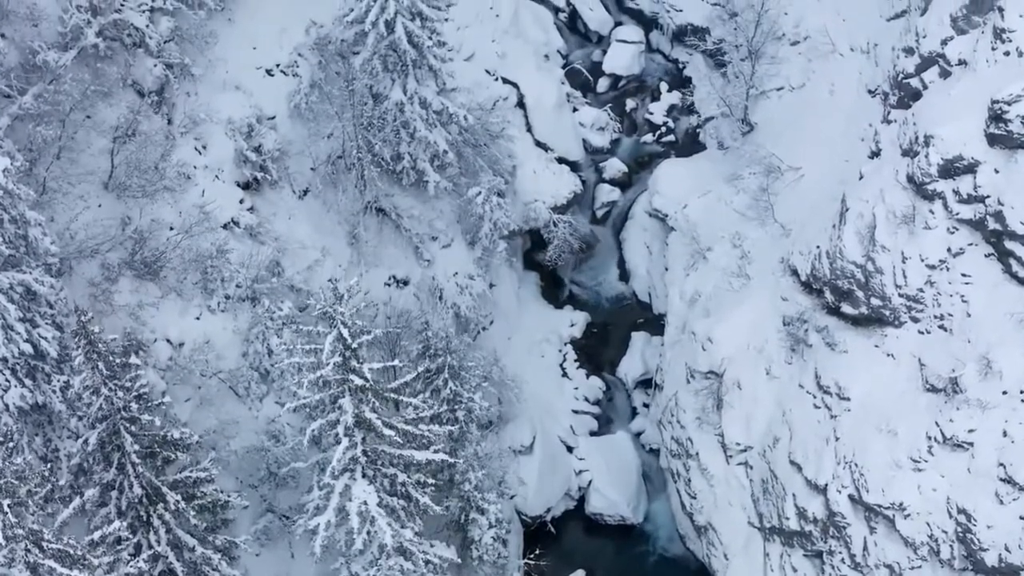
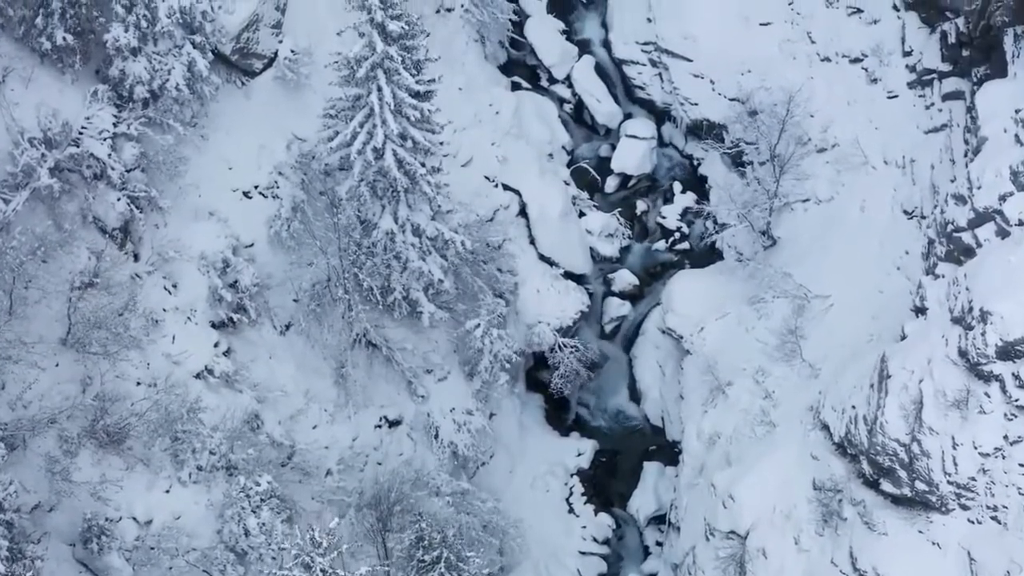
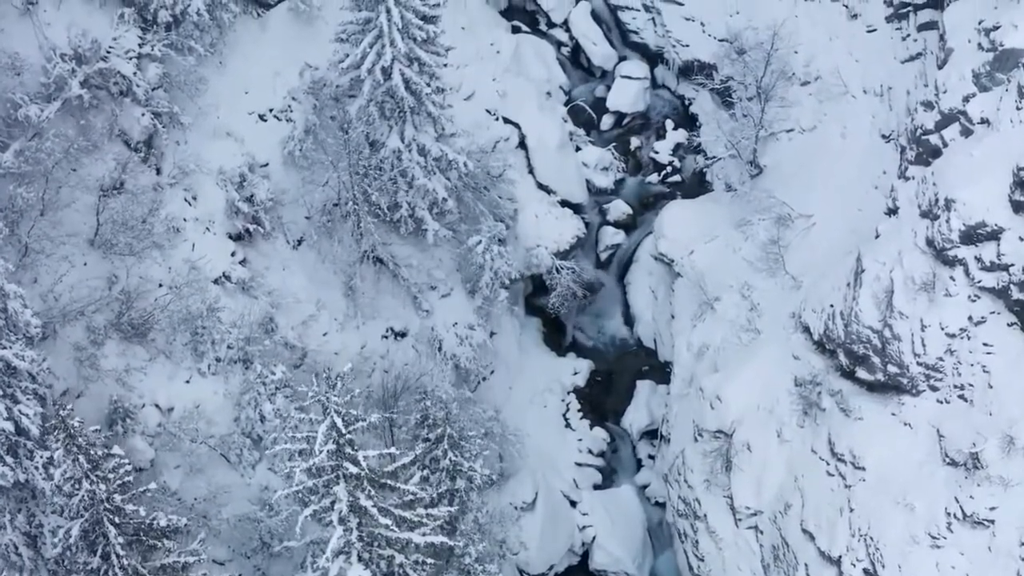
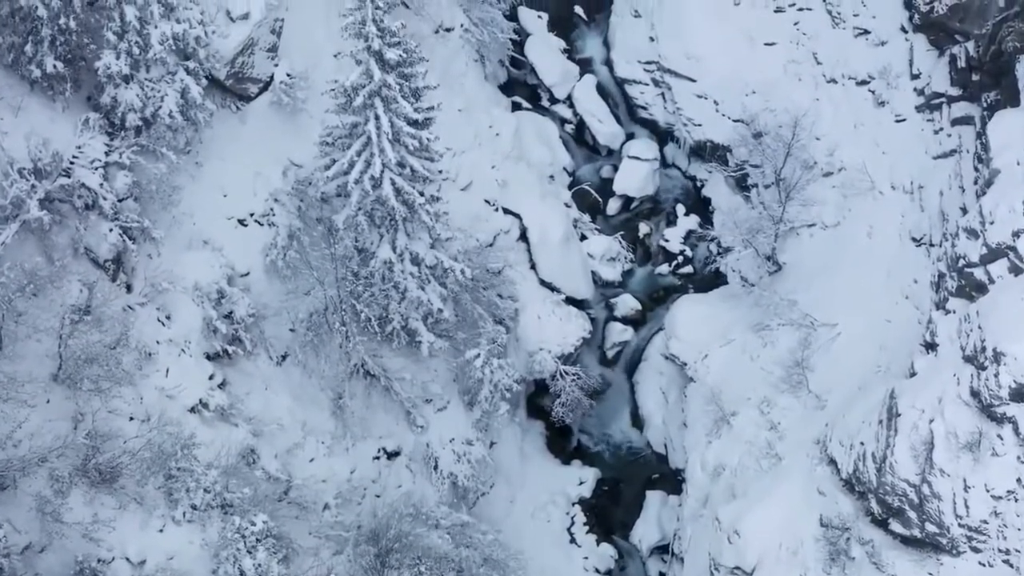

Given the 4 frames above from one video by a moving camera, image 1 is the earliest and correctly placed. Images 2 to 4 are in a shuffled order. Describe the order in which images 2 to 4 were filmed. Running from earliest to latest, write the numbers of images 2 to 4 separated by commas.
3, 2, 4
